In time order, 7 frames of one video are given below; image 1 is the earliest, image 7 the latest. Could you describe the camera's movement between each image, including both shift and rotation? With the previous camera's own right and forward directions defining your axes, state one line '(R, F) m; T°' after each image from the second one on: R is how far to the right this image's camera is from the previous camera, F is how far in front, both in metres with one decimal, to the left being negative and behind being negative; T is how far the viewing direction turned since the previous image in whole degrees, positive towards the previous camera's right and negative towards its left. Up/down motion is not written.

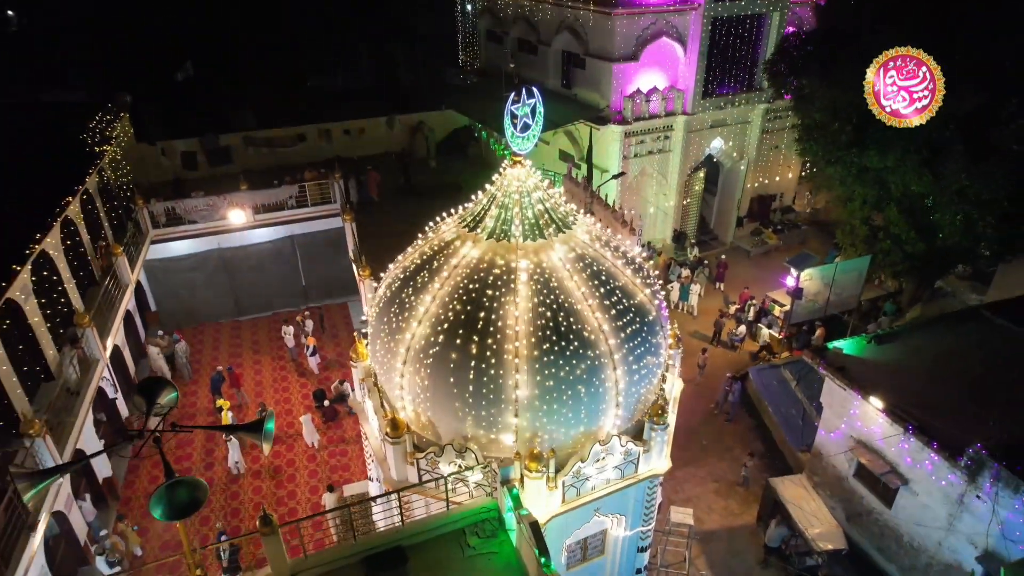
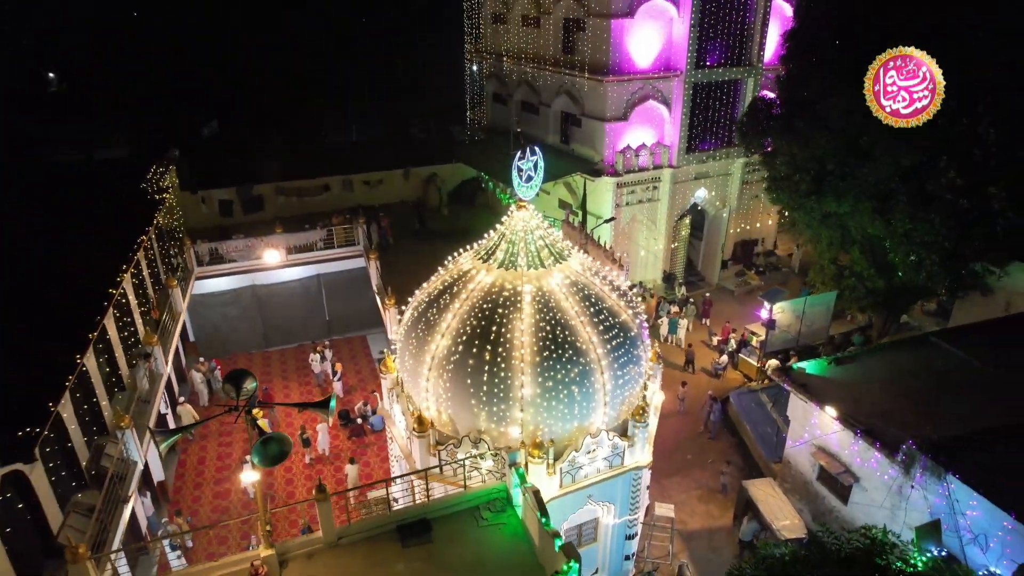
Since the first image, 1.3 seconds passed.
(-0.1, -1.9) m; 0°
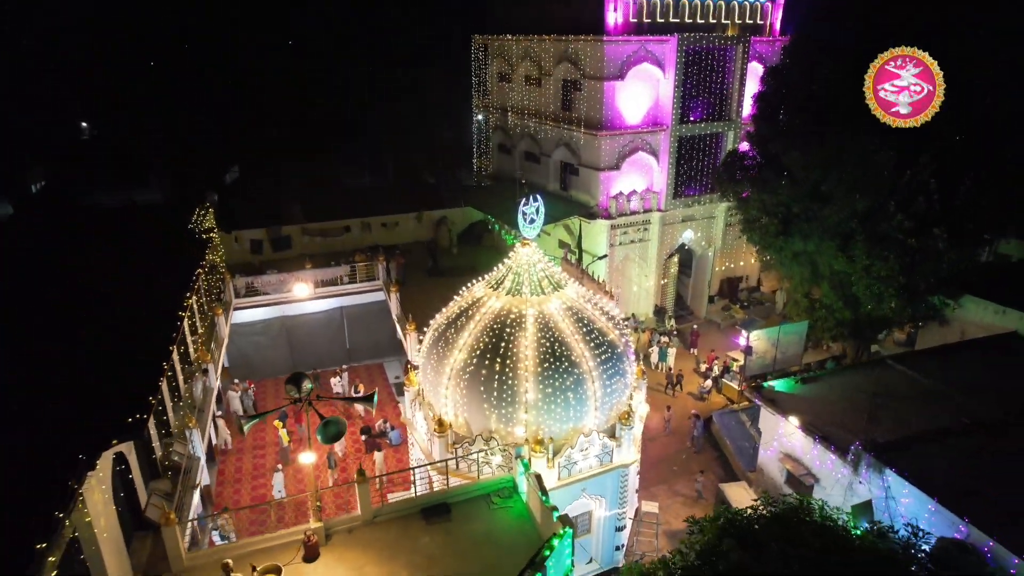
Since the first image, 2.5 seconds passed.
(-0.1, -2.1) m; 0°
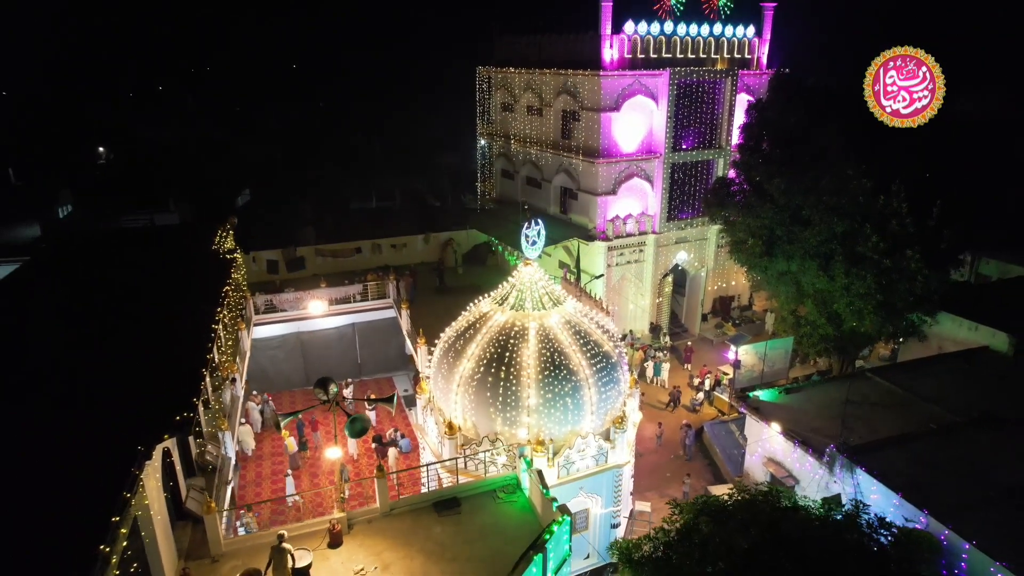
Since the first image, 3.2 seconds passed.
(0.0, -1.3) m; 0°
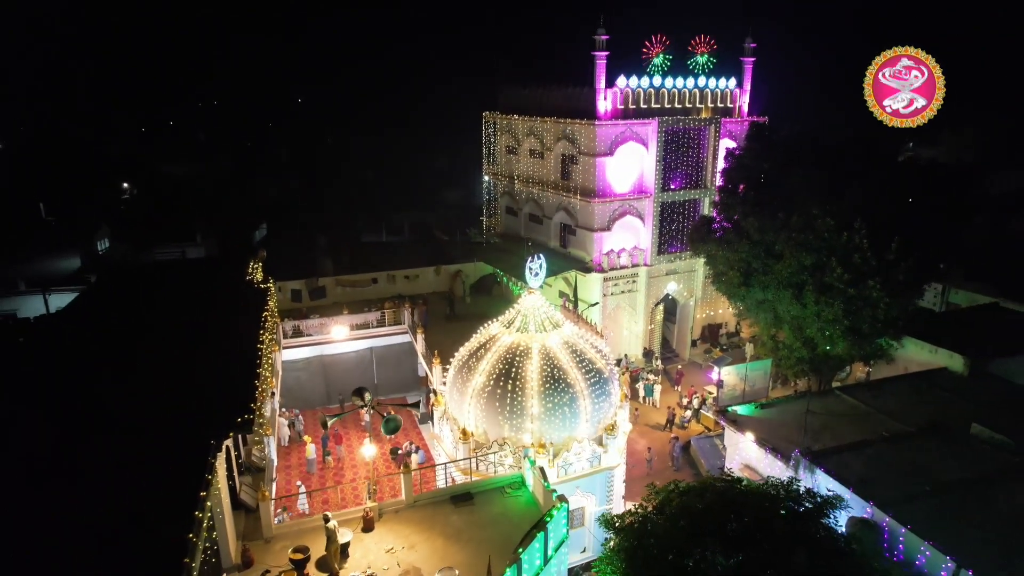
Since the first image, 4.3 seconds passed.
(-0.1, -2.3) m; 0°
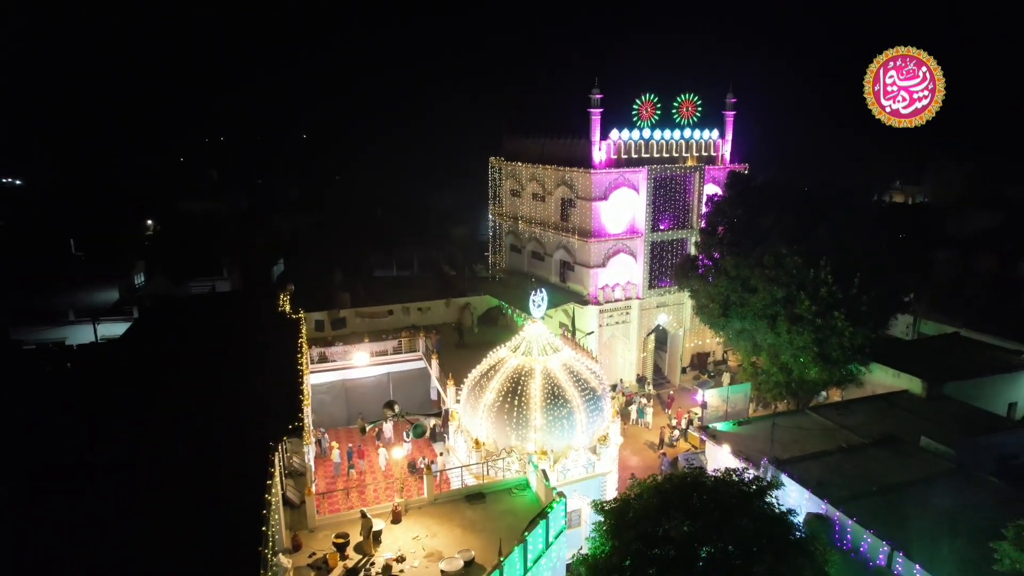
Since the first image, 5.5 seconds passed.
(-0.1, -2.7) m; 0°
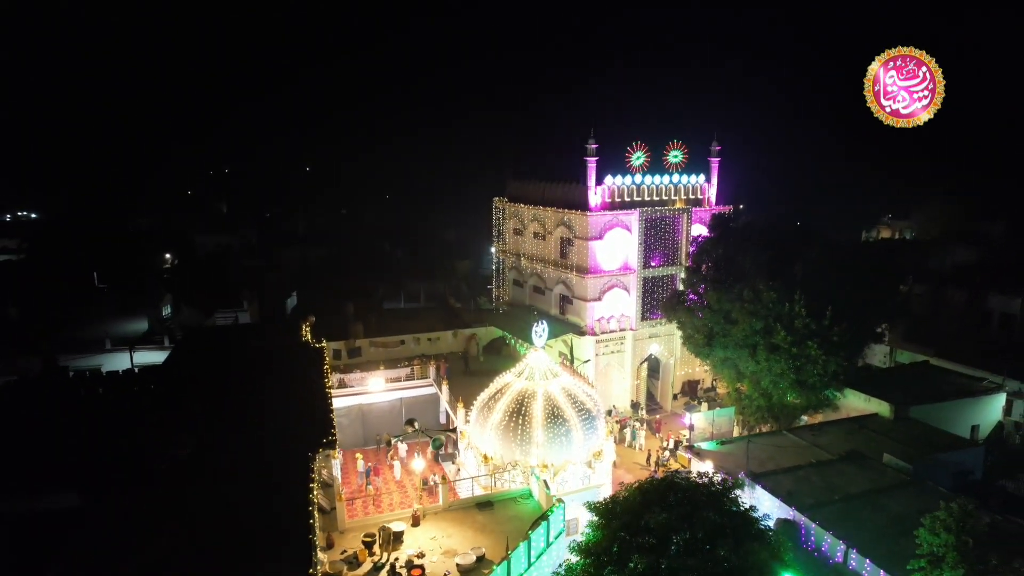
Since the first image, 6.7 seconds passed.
(-0.1, -2.5) m; 0°
